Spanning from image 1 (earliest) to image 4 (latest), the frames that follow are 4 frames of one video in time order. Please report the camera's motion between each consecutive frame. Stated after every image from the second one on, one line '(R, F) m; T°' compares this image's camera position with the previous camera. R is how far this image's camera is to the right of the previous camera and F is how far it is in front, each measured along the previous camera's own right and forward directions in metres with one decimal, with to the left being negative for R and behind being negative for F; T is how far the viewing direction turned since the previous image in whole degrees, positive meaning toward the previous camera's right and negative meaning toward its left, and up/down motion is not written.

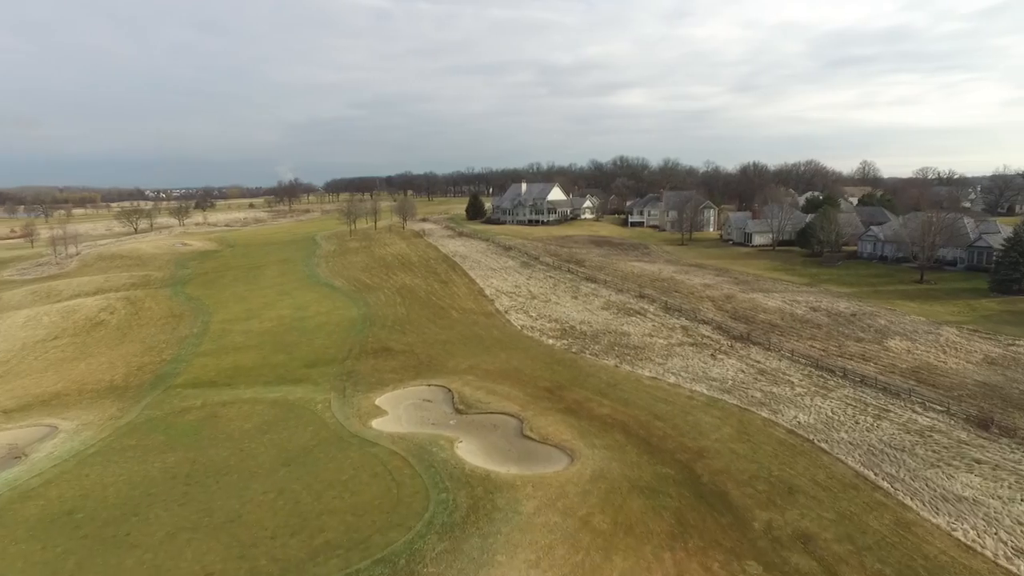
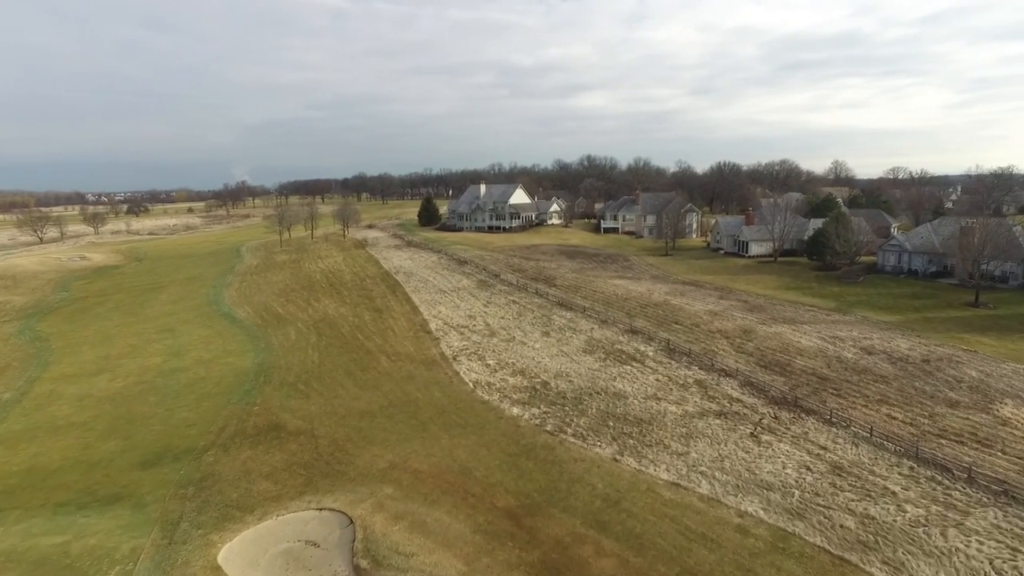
(+0.7, +10.5) m; +3°
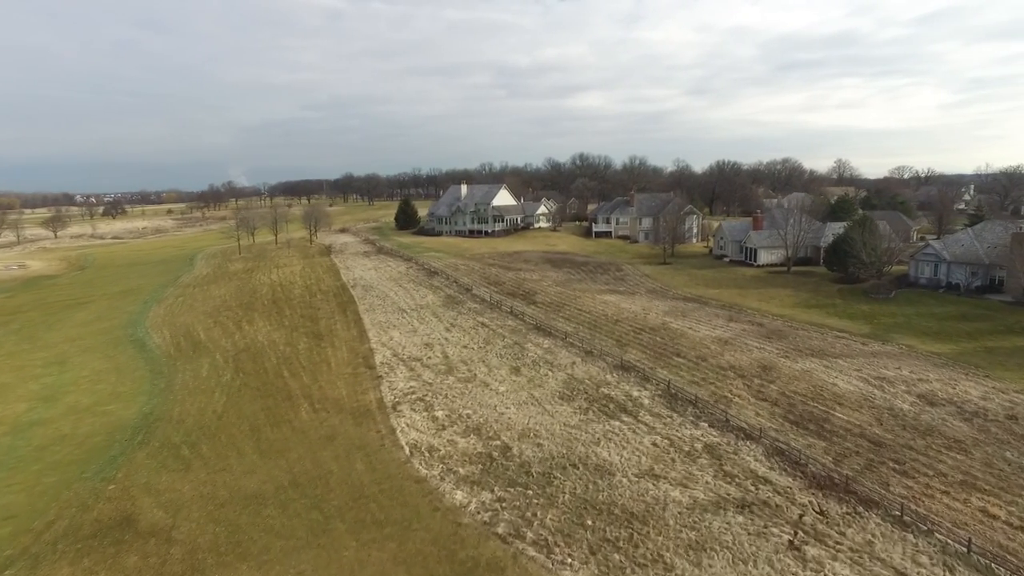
(+1.6, +6.6) m; 0°
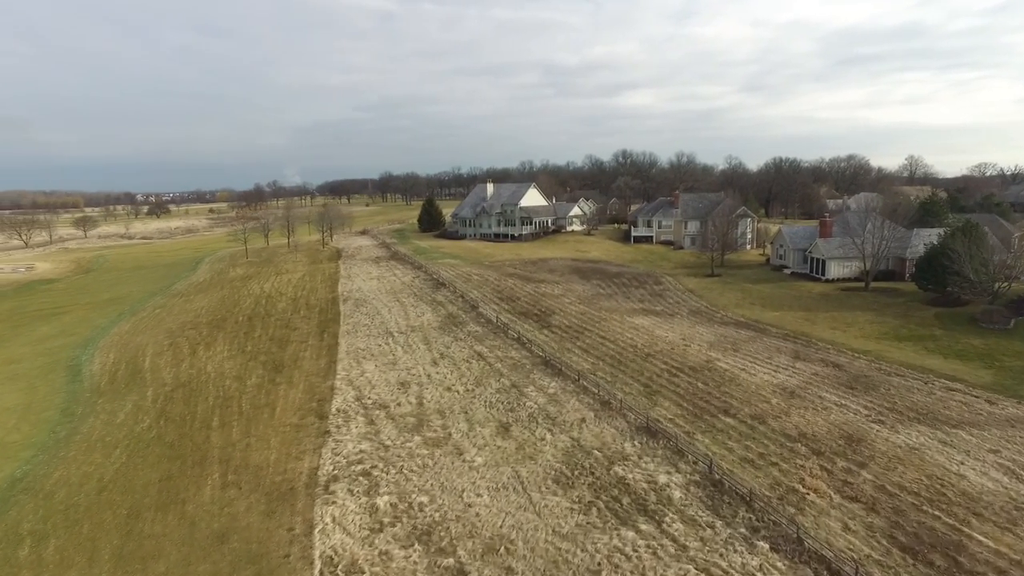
(+1.9, +6.7) m; -4°
